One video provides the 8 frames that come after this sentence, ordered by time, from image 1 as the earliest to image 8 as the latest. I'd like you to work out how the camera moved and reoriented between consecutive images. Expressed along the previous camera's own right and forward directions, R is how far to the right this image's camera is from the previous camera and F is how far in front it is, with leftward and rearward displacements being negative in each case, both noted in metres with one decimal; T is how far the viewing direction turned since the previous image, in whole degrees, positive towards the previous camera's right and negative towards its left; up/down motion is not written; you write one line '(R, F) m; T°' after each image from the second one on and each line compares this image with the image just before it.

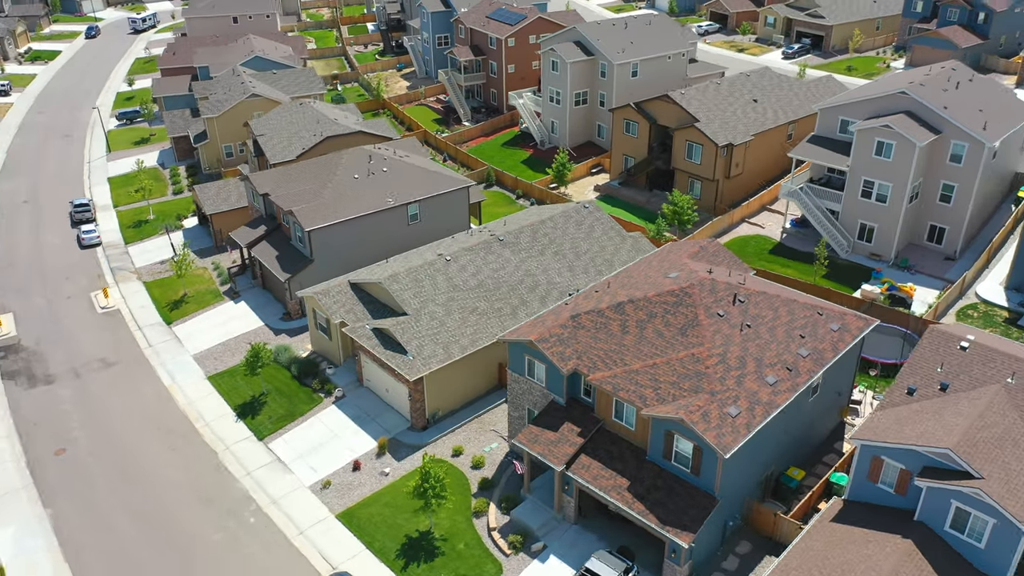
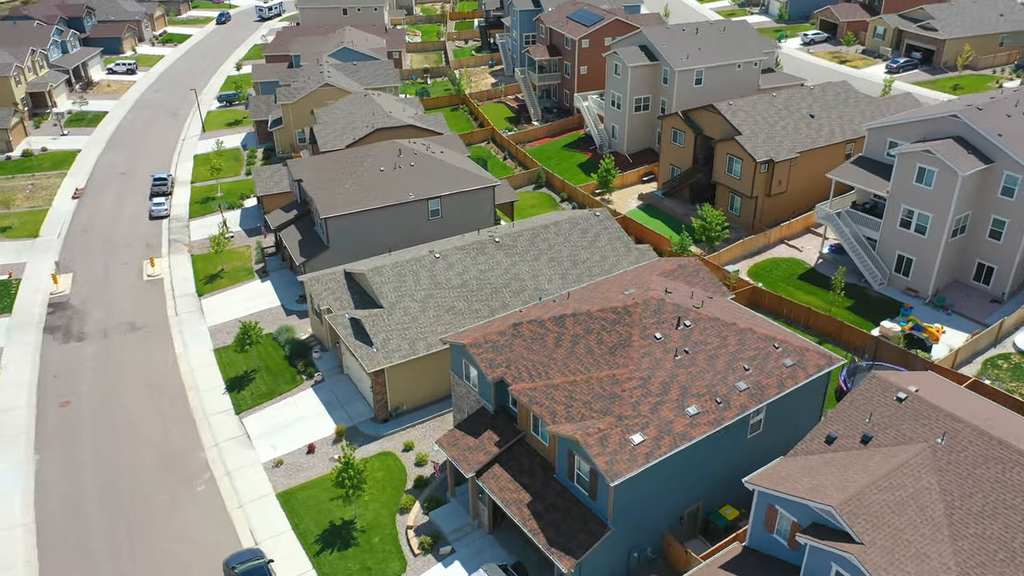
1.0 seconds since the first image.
(+6.7, +0.8) m; -9°
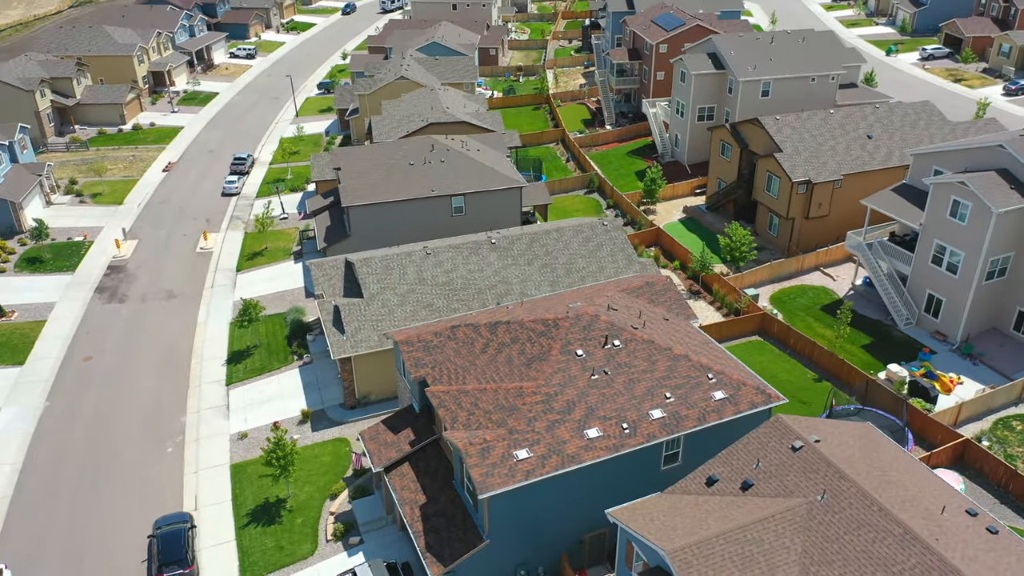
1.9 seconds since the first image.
(+6.9, +0.8) m; -10°
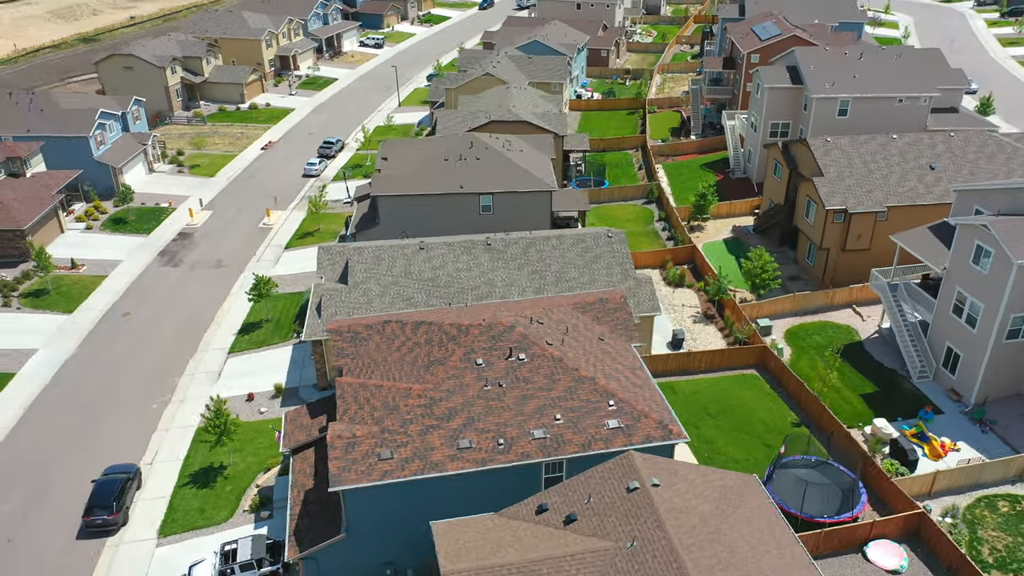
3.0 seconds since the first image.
(+7.9, +1.0) m; -11°
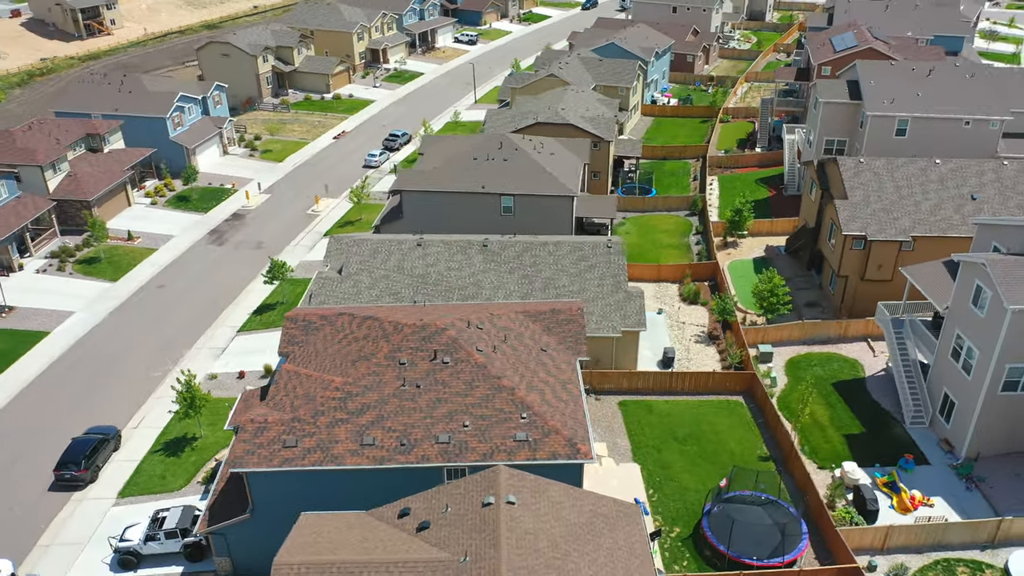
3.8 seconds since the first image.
(+6.0, +0.6) m; -8°
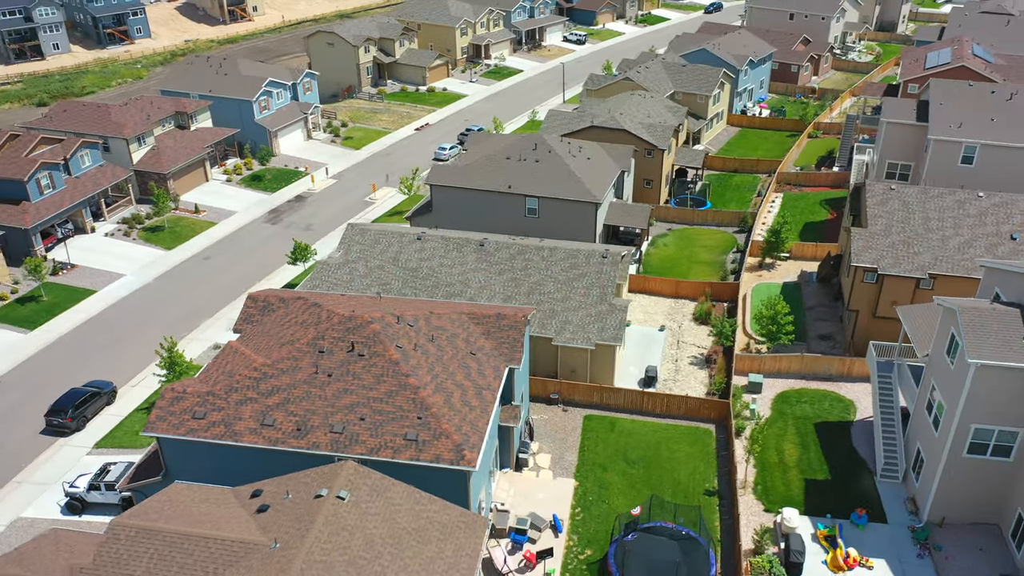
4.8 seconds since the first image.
(+7.0, +0.8) m; -10°
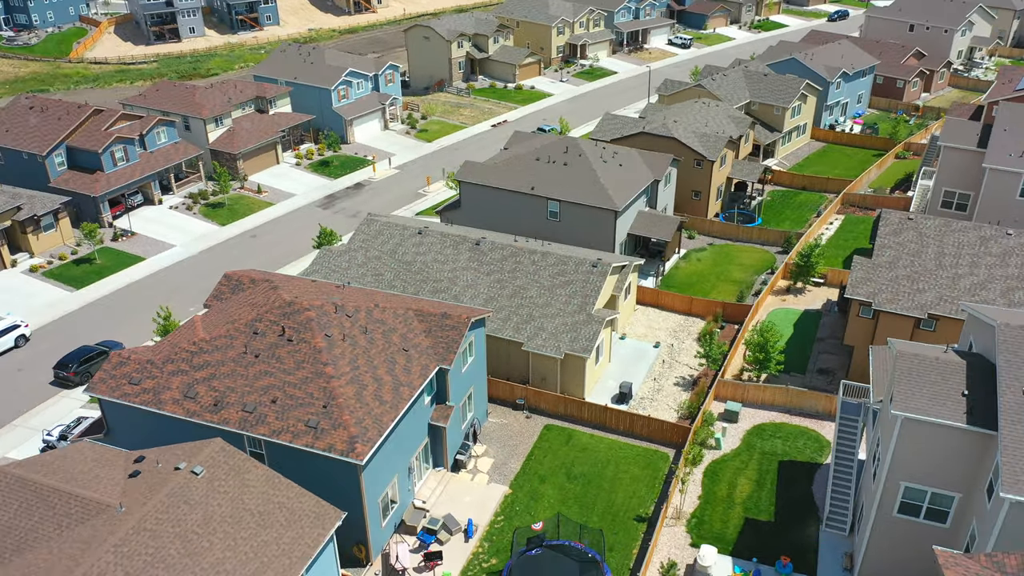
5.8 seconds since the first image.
(+6.7, +0.7) m; -9°
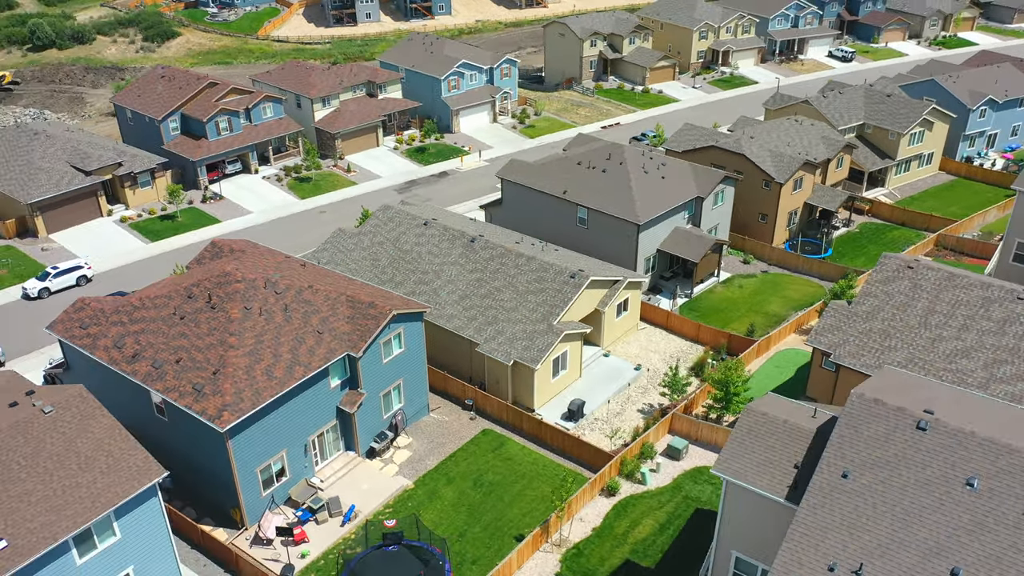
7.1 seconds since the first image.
(+9.5, +1.4) m; -13°
